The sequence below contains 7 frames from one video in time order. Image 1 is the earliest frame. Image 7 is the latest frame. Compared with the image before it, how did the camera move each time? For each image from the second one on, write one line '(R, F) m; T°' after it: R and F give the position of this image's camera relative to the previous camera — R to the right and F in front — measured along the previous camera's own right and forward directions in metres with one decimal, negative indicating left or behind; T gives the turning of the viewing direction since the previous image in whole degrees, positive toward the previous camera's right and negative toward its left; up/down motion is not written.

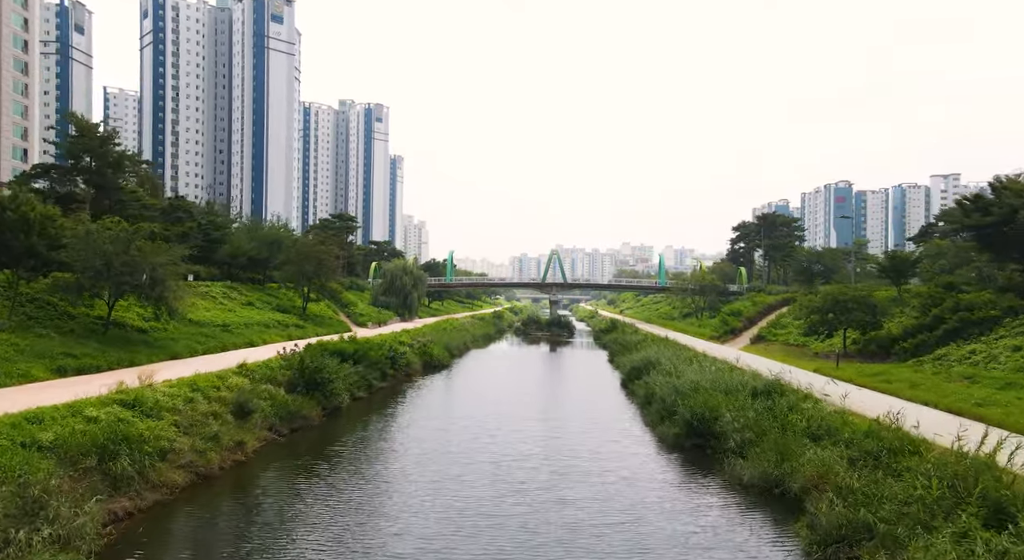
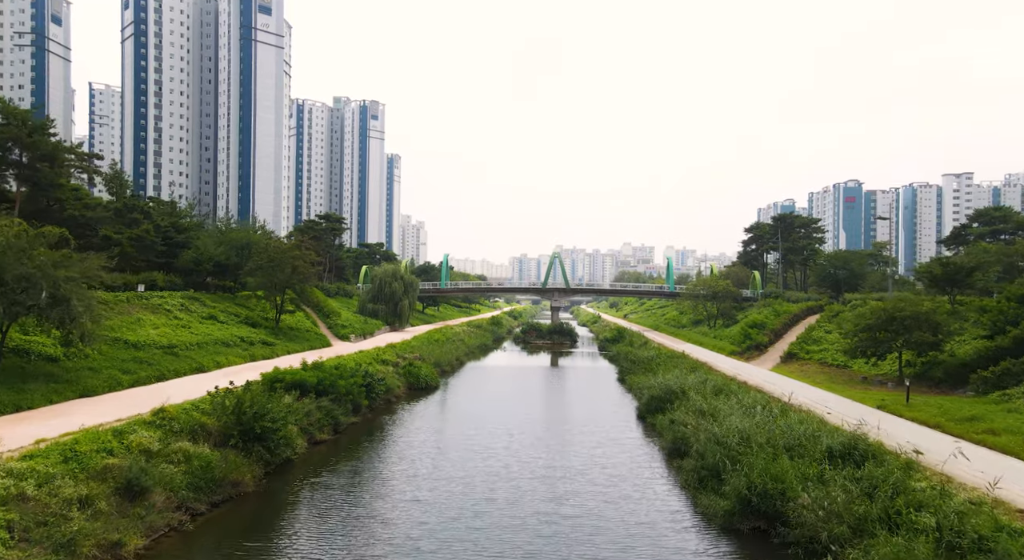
(+0.1, +4.0) m; 0°
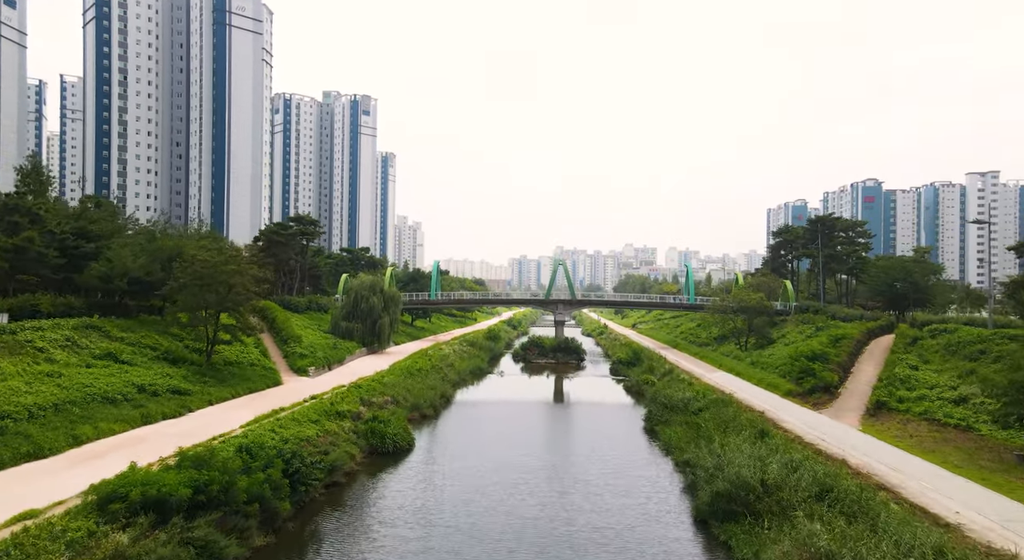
(+0.1, +7.4) m; 0°
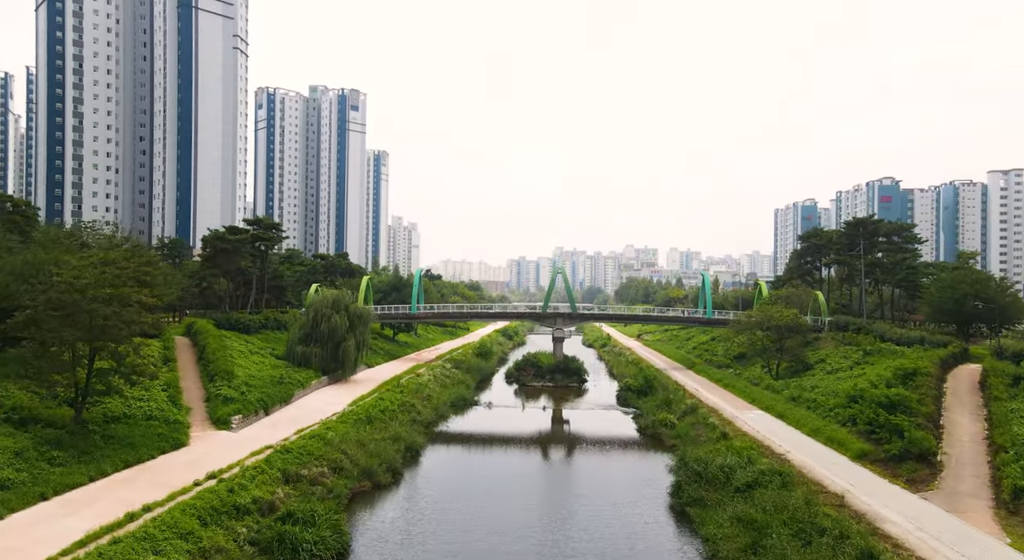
(+0.6, +6.9) m; 0°
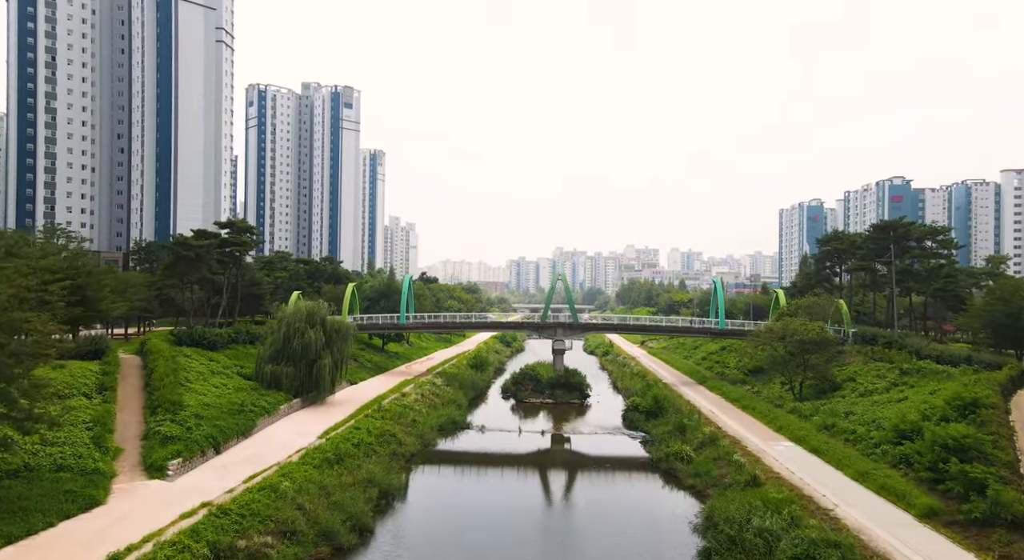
(+0.2, +3.8) m; 0°
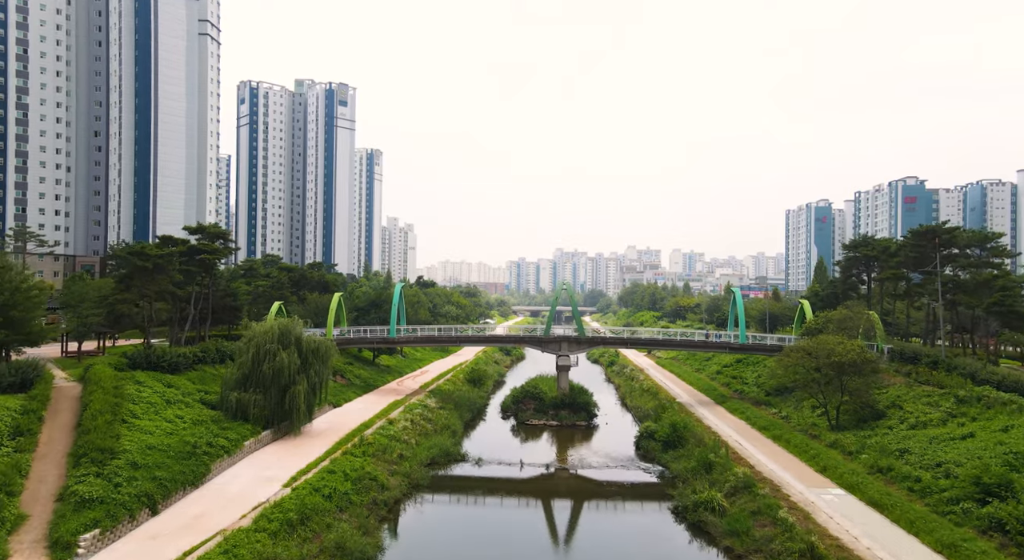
(0.0, +4.0) m; 0°
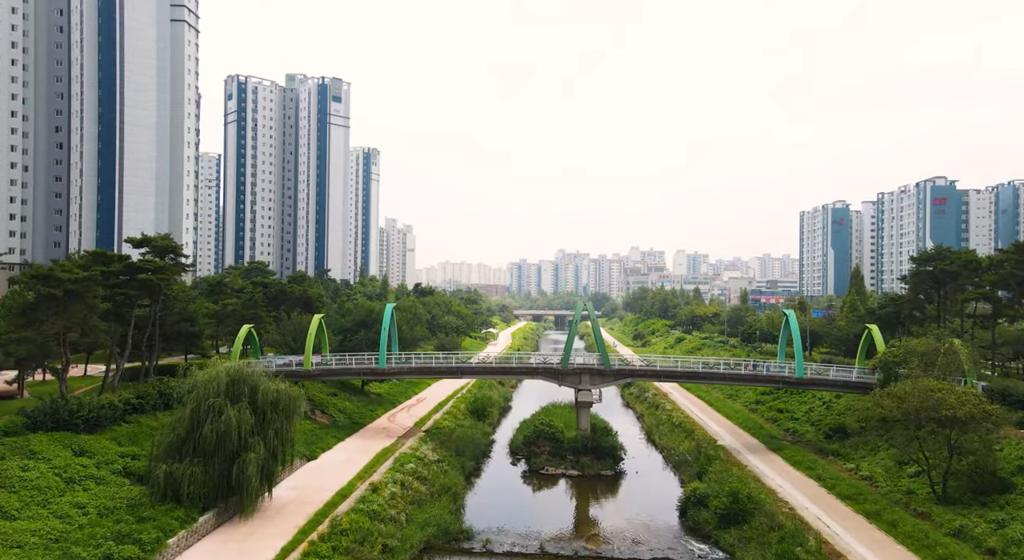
(-0.6, +6.8) m; 0°
